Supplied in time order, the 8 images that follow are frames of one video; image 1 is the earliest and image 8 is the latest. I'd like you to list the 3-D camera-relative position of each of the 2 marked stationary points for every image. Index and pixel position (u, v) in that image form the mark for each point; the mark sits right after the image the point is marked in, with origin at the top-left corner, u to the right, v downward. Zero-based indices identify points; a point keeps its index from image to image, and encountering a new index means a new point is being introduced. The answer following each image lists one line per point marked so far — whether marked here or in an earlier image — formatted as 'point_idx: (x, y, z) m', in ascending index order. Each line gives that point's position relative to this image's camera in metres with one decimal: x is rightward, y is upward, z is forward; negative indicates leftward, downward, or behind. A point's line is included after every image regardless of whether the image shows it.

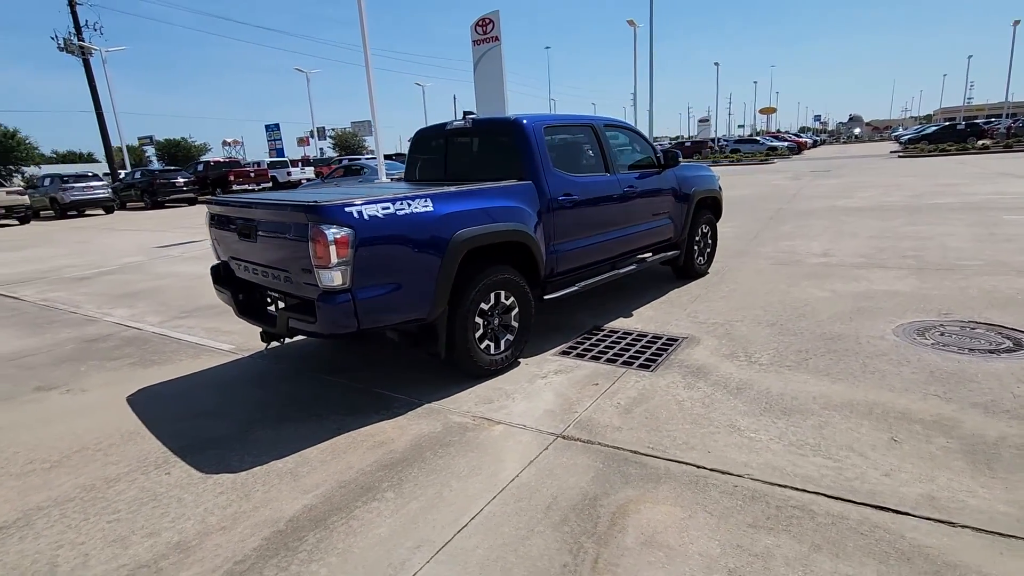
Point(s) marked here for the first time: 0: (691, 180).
0: (+2.2, +1.3, +6.7) m
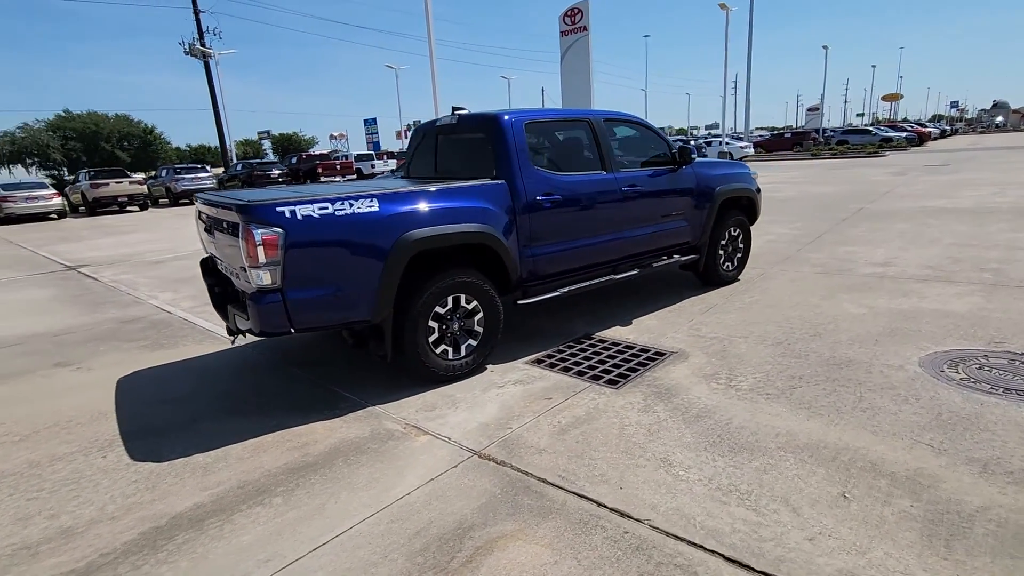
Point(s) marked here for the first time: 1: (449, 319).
0: (+2.3, +1.2, +6.1) m
1: (-0.5, -0.2, +4.2) m
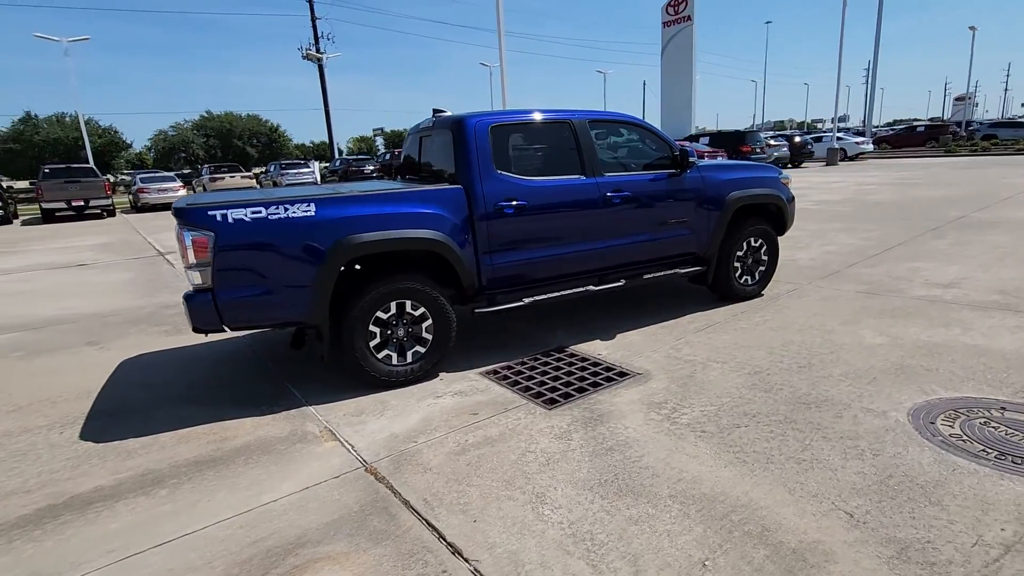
0: (+2.2, +1.0, +5.6) m
1: (-0.9, -0.3, +4.2) m
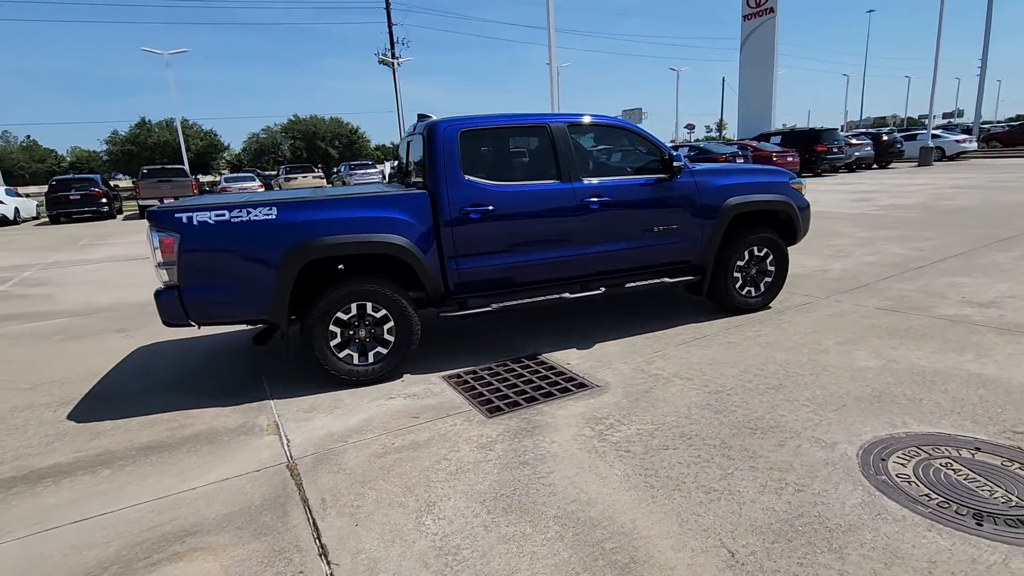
0: (+2.1, +0.9, +5.3) m
1: (-1.2, -0.3, +4.3) m
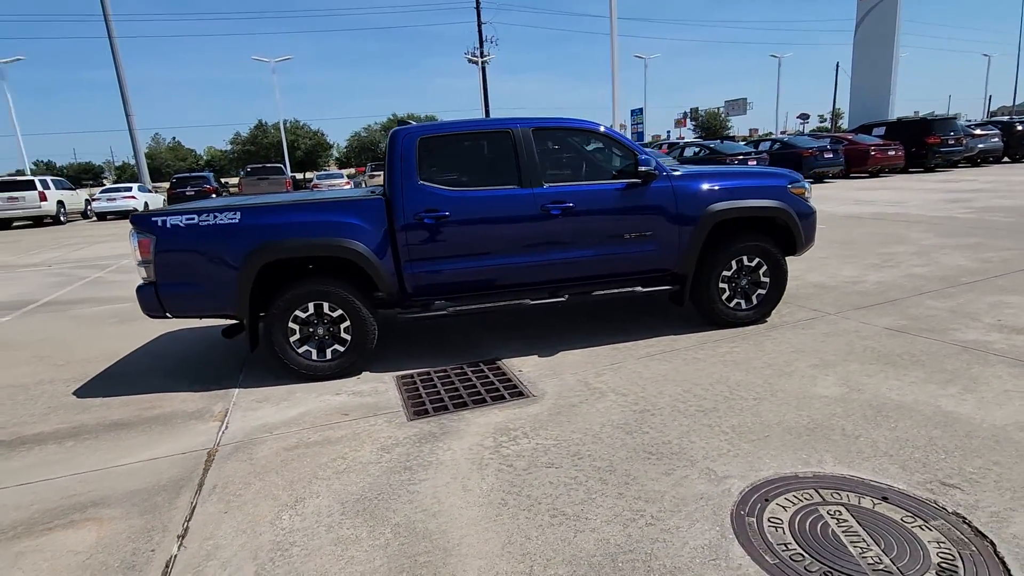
0: (+1.8, +0.8, +4.9) m
1: (-1.7, -0.3, +4.6) m
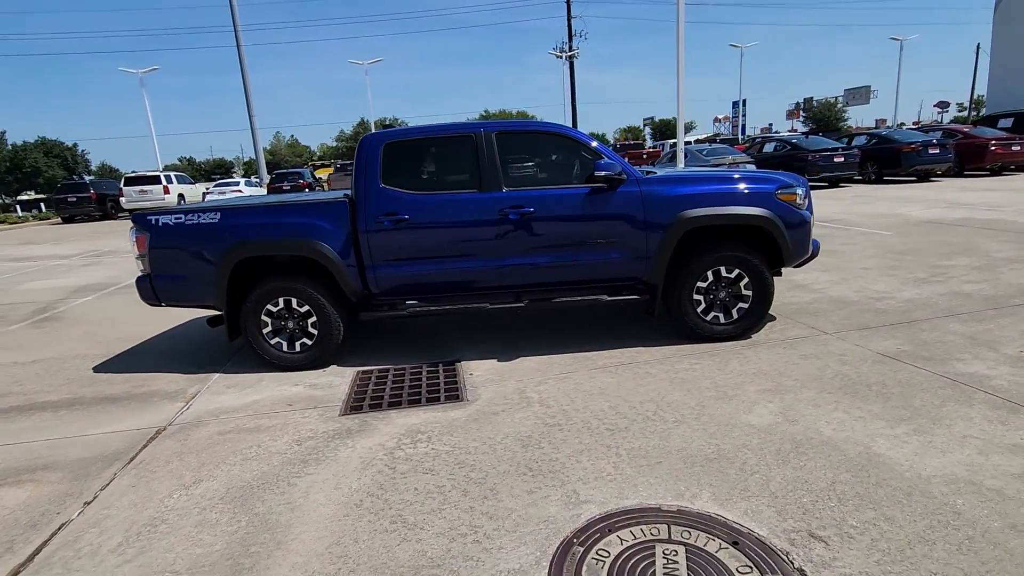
0: (+1.4, +0.7, +4.7) m
1: (-2.1, -0.3, +4.9) m
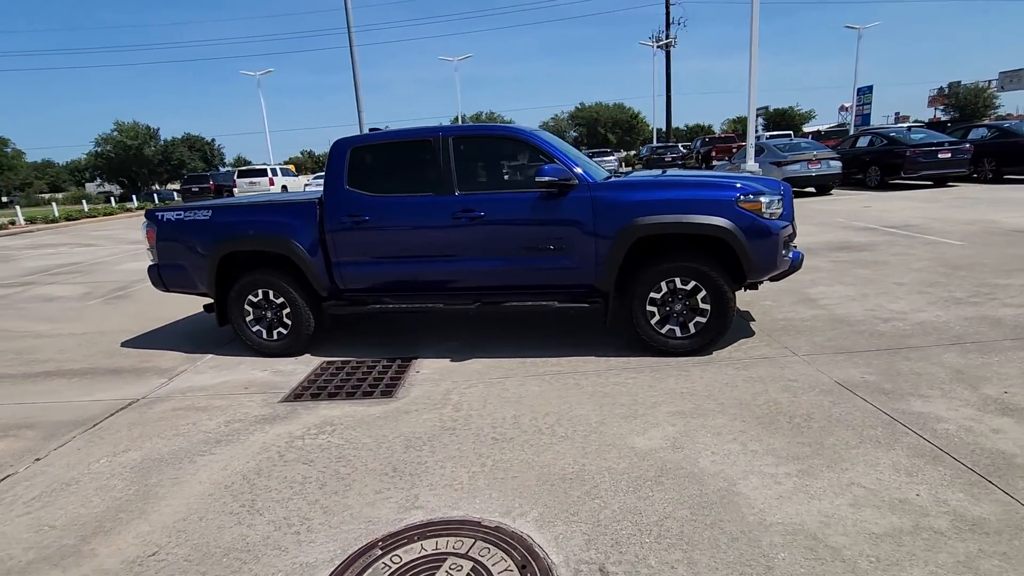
0: (+1.0, +0.6, +4.5) m
1: (-2.5, -0.2, +5.4) m
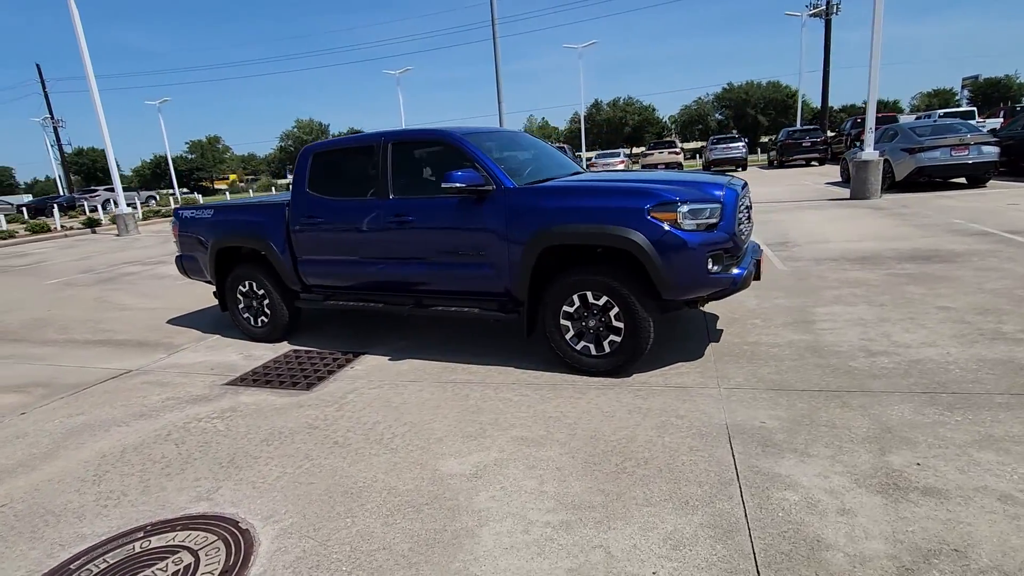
0: (+0.2, +0.6, +4.2) m
1: (-2.9, -0.1, +6.0) m
